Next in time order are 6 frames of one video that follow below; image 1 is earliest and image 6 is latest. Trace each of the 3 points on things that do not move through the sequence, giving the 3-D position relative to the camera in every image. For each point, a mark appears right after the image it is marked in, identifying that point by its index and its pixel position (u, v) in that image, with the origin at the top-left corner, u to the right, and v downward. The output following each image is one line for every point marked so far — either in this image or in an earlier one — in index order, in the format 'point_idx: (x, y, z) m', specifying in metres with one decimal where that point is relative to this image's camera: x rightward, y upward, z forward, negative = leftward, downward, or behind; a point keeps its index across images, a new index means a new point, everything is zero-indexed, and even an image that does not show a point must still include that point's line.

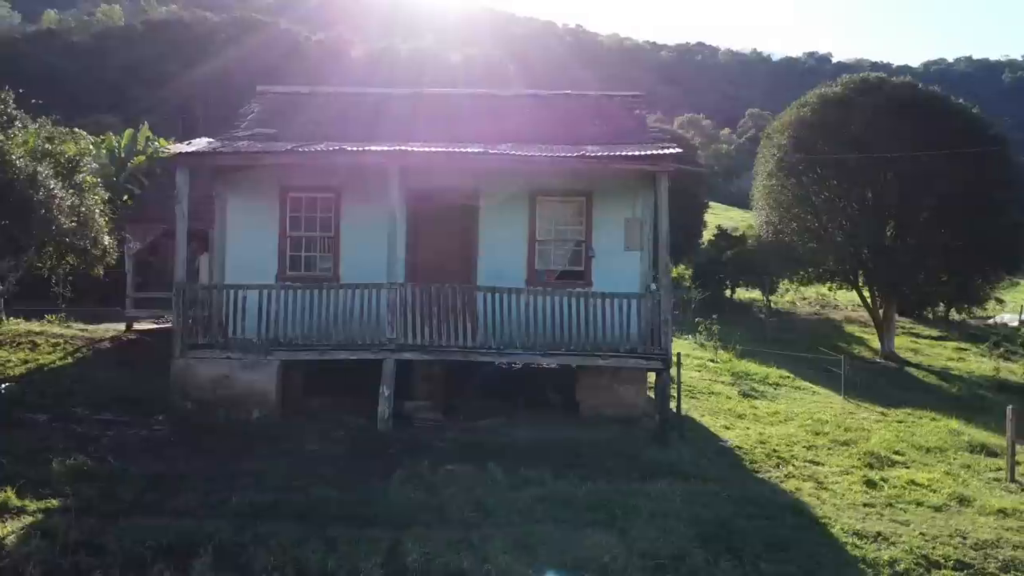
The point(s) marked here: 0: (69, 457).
0: (-4.9, -1.8, +9.3) m
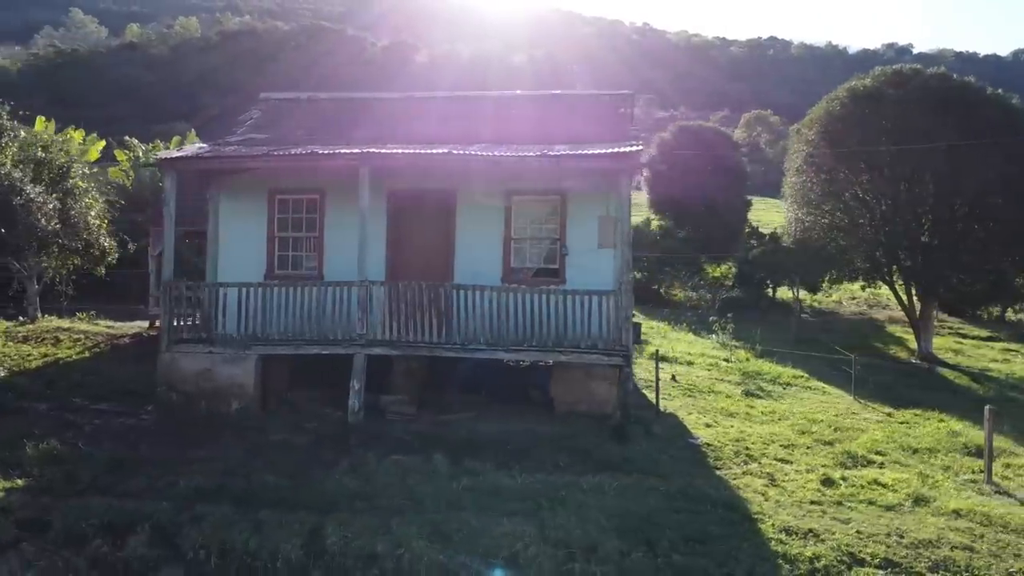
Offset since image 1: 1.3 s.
0: (-5.5, -1.8, +10.1) m
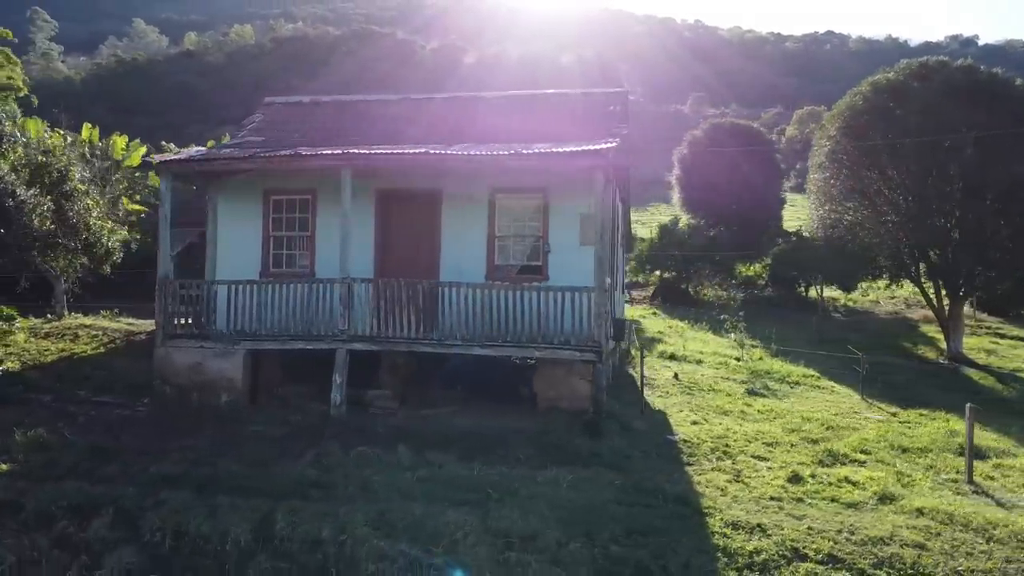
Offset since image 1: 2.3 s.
0: (-6.0, -1.8, +10.6) m
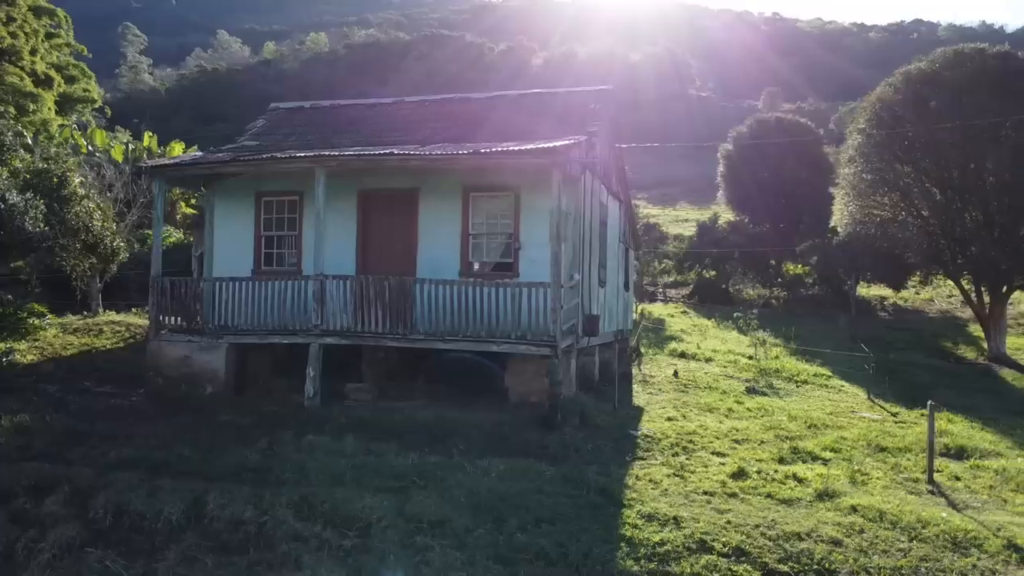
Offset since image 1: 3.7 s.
0: (-6.6, -1.7, +11.5) m
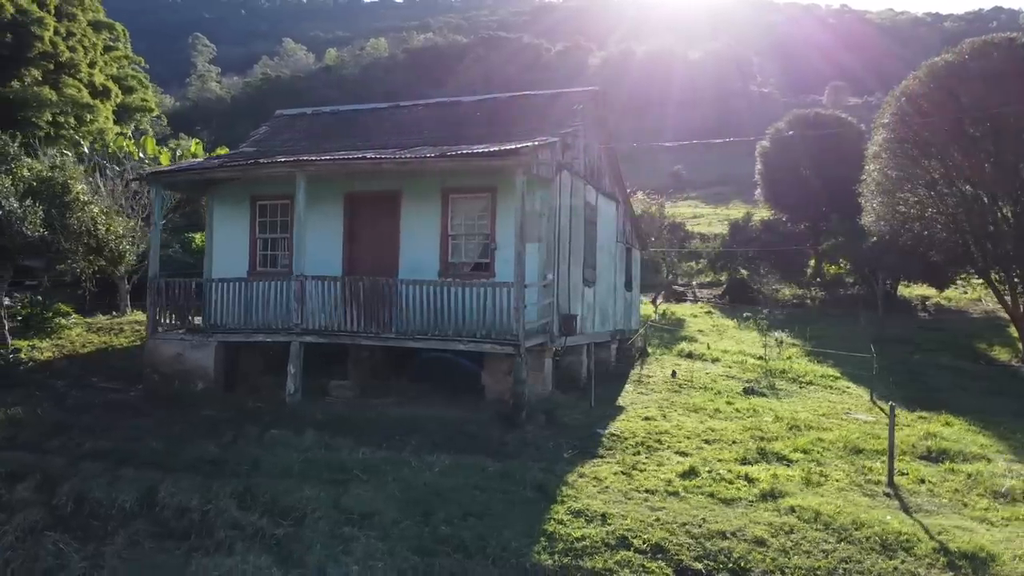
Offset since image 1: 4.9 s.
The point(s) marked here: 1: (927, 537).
0: (-7.2, -1.7, +12.3) m
1: (+4.3, -2.6, +8.8) m
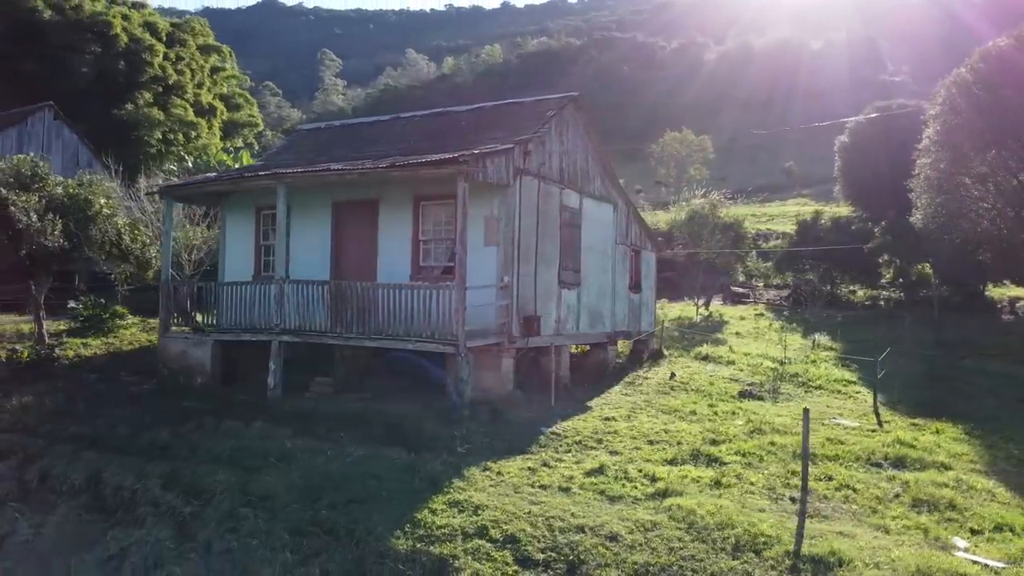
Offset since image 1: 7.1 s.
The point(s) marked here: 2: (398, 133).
0: (-7.9, -1.8, +14.1) m
1: (+2.9, -2.6, +8.8) m
2: (-2.3, +3.0, +17.2) m
